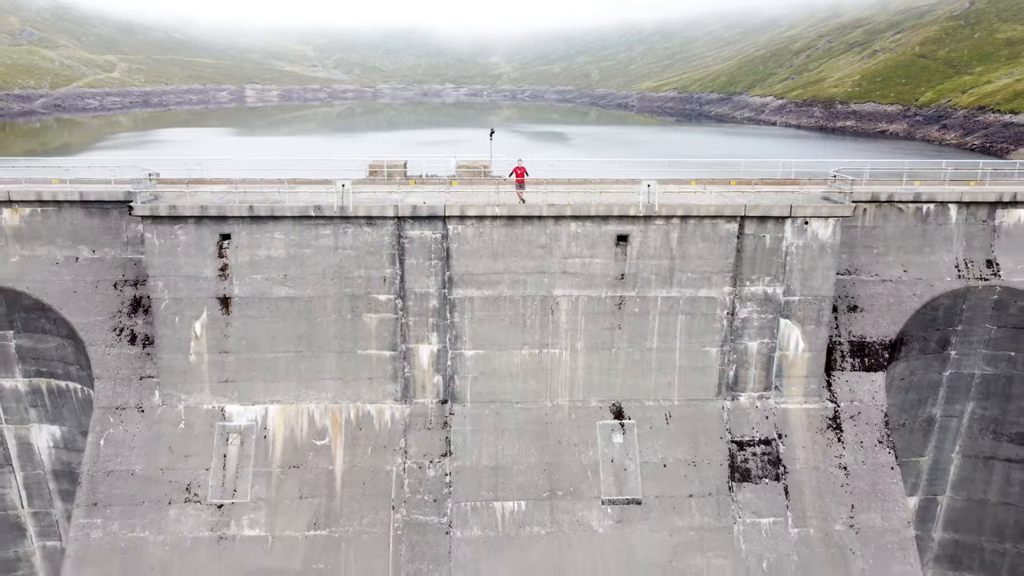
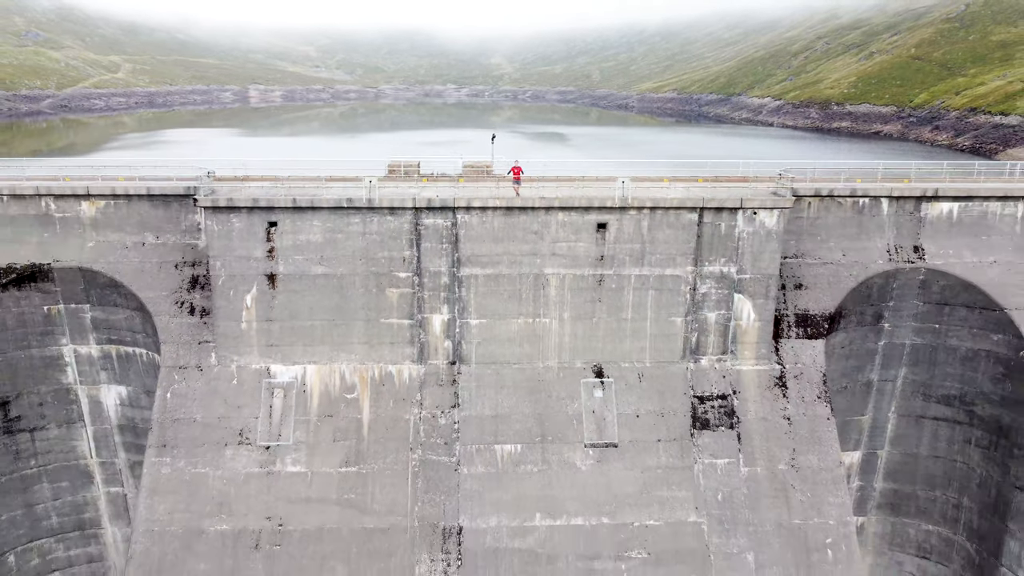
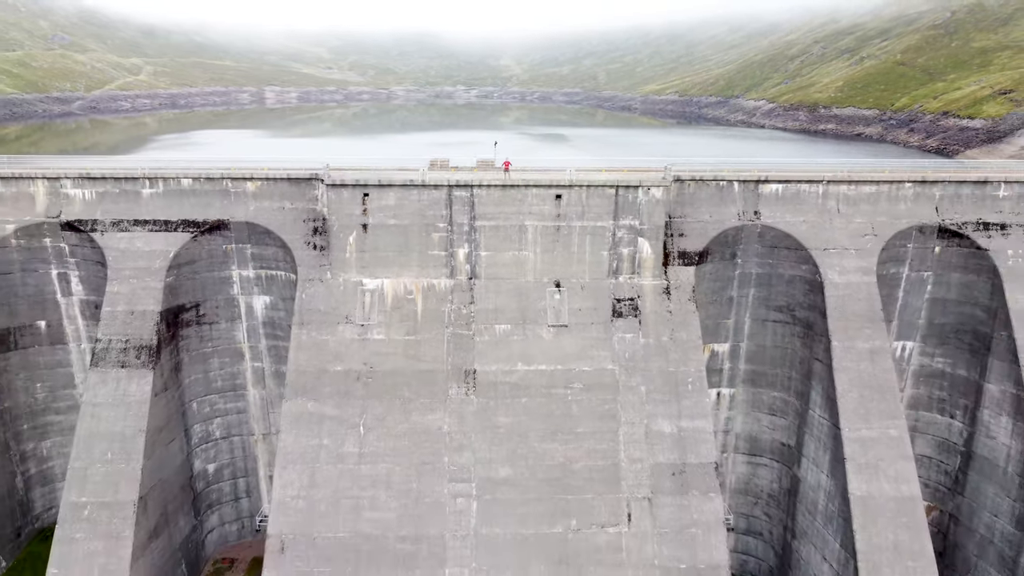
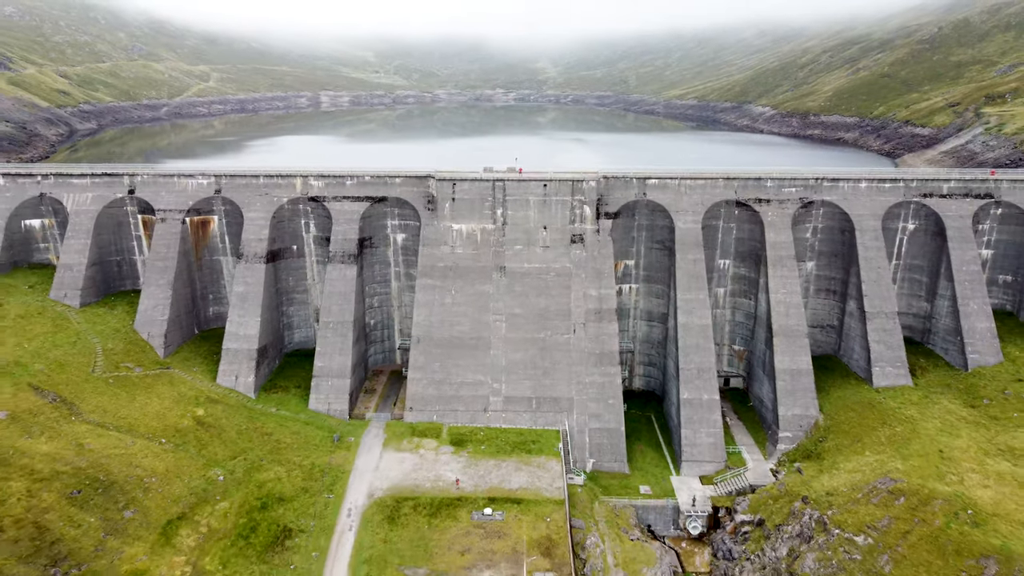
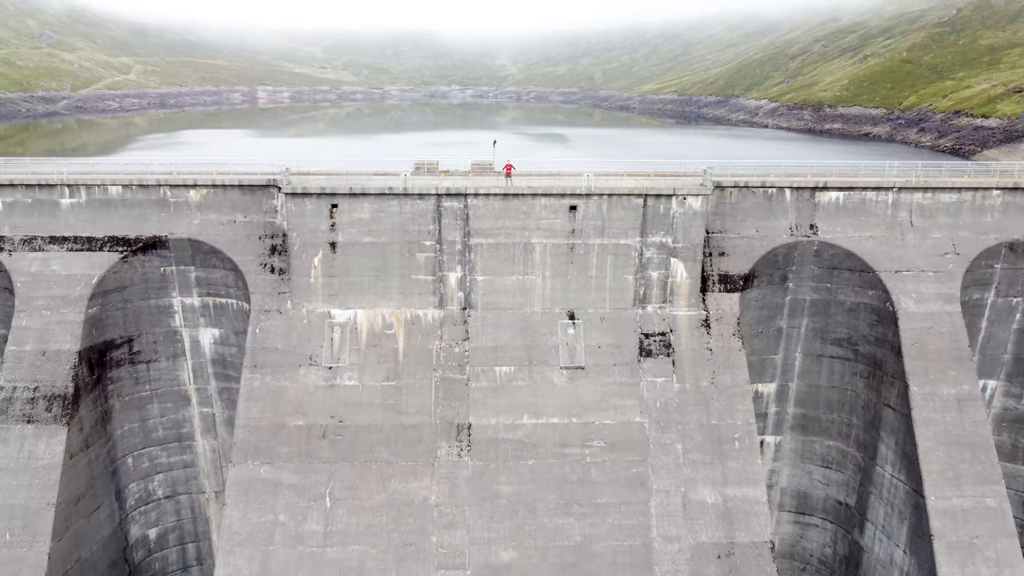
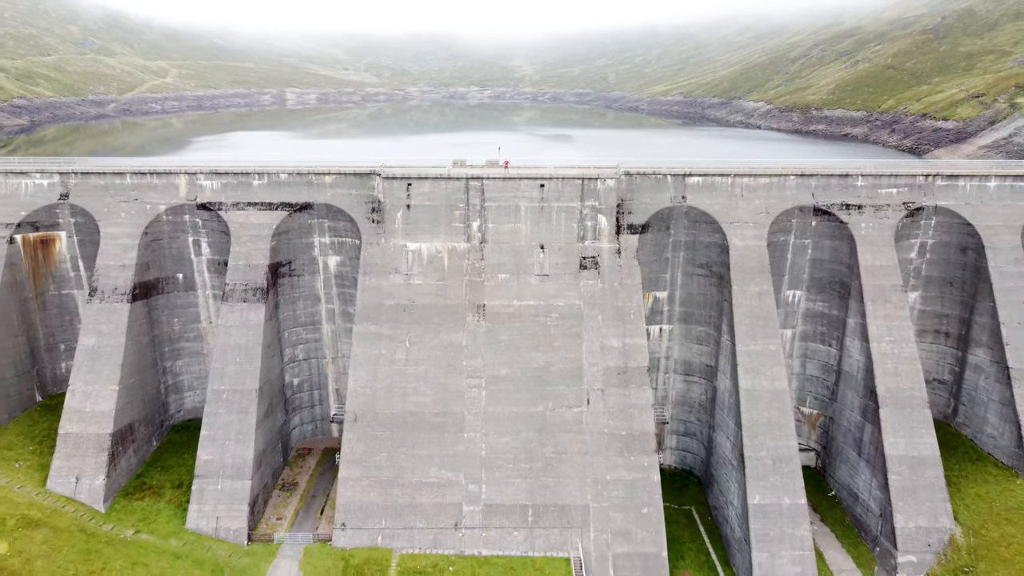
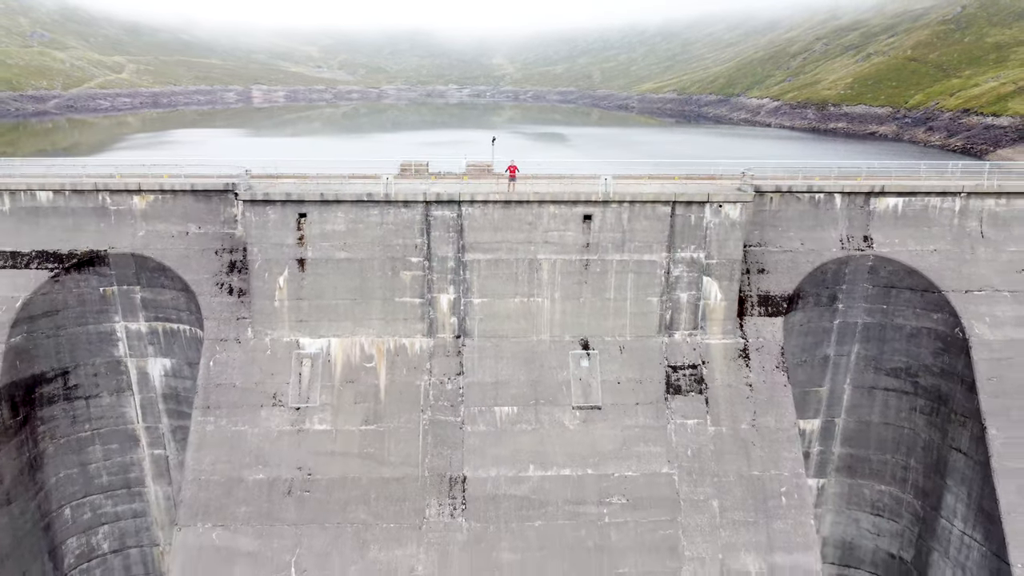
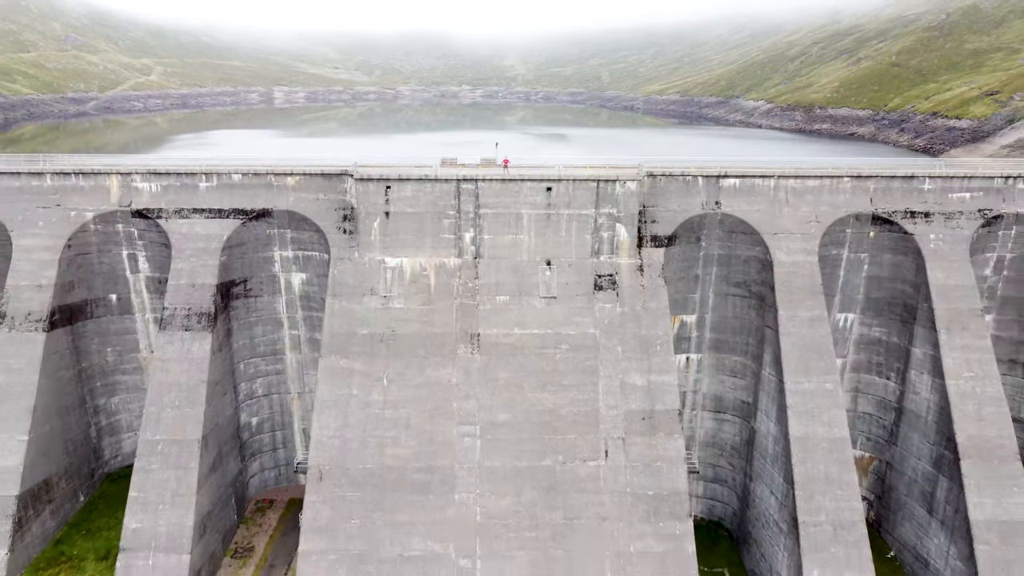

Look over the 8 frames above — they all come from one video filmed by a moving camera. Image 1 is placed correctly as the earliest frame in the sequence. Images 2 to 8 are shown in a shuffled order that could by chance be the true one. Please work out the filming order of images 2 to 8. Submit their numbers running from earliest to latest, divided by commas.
2, 7, 5, 3, 8, 6, 4
